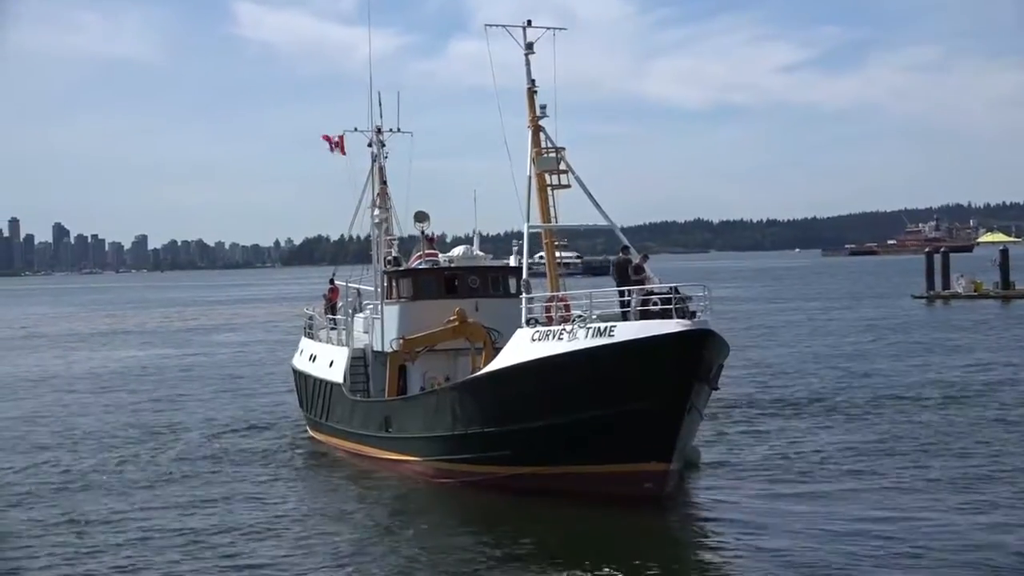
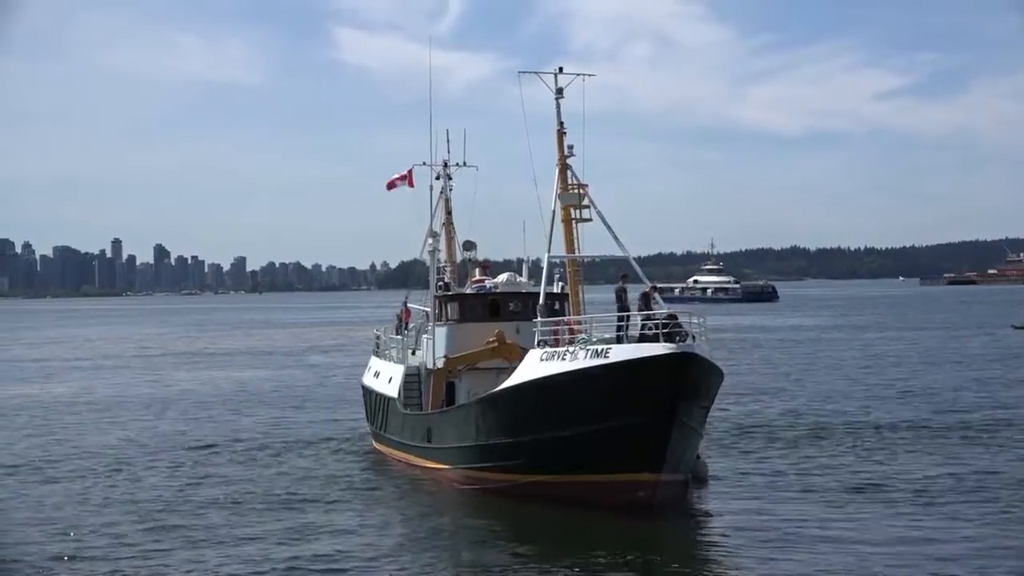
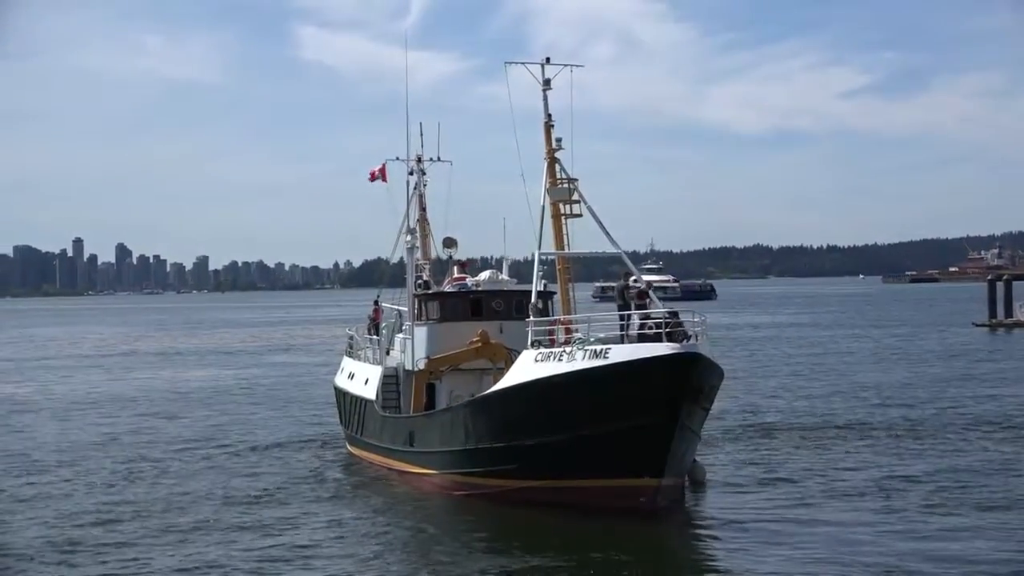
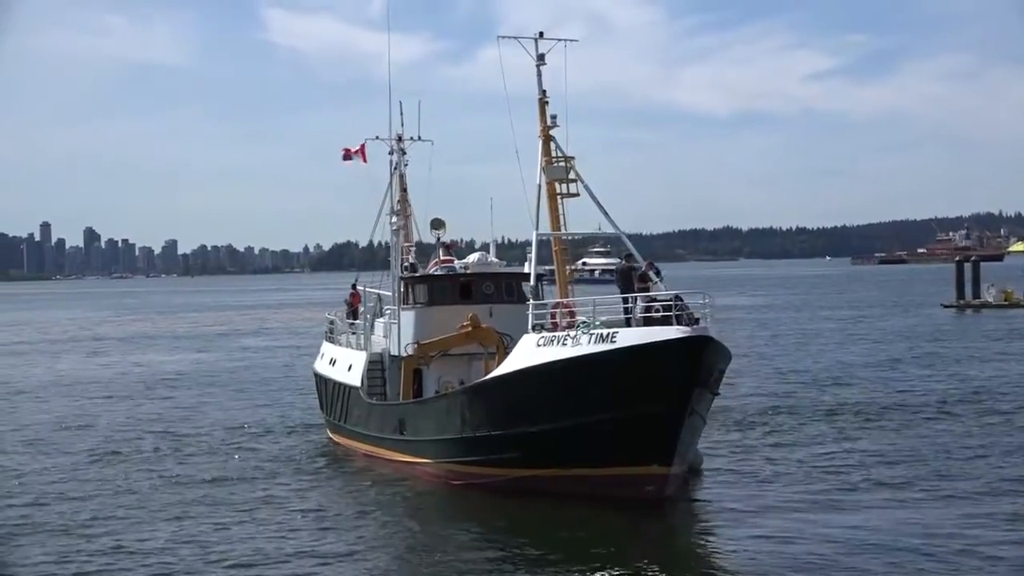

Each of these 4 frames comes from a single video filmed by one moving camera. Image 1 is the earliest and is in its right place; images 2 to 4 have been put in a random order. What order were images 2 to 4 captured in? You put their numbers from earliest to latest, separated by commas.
4, 3, 2
